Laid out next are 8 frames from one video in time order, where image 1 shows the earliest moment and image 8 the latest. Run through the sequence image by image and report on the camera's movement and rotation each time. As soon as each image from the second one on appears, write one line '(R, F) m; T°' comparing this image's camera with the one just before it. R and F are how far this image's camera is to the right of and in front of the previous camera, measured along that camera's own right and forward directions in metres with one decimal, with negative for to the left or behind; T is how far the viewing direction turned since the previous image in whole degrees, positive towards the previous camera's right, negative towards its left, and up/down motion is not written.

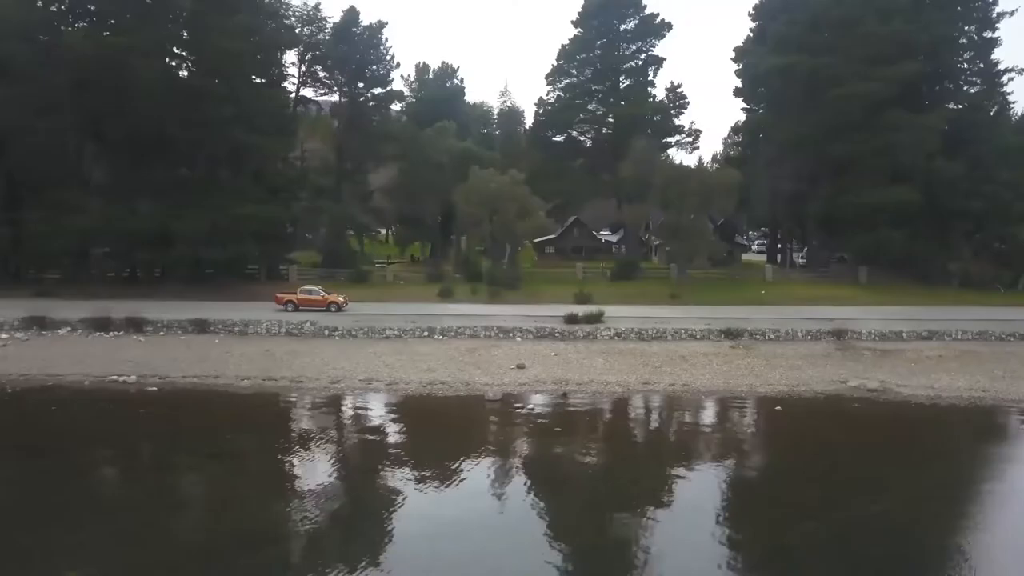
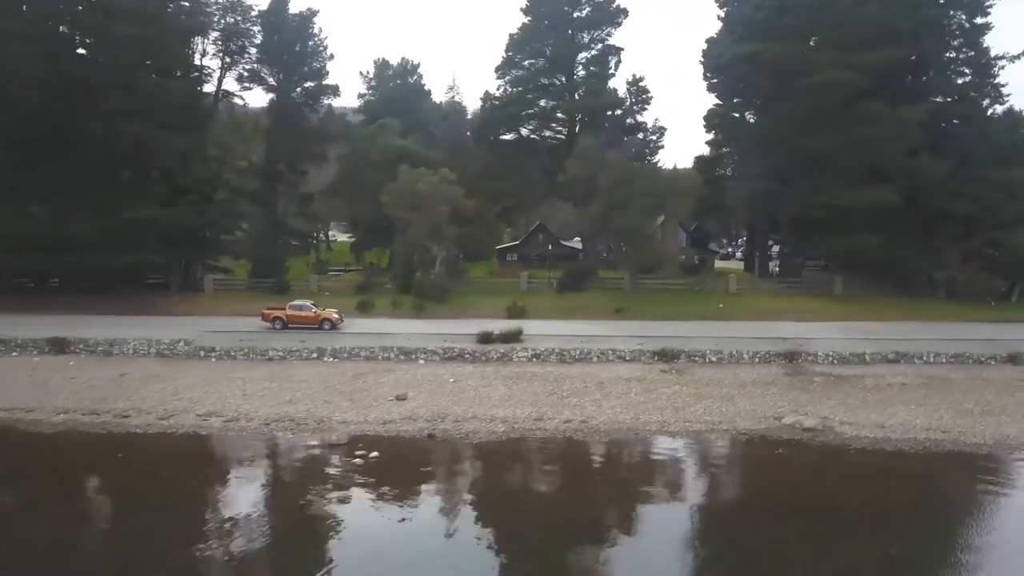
(+4.3, +4.3) m; -1°
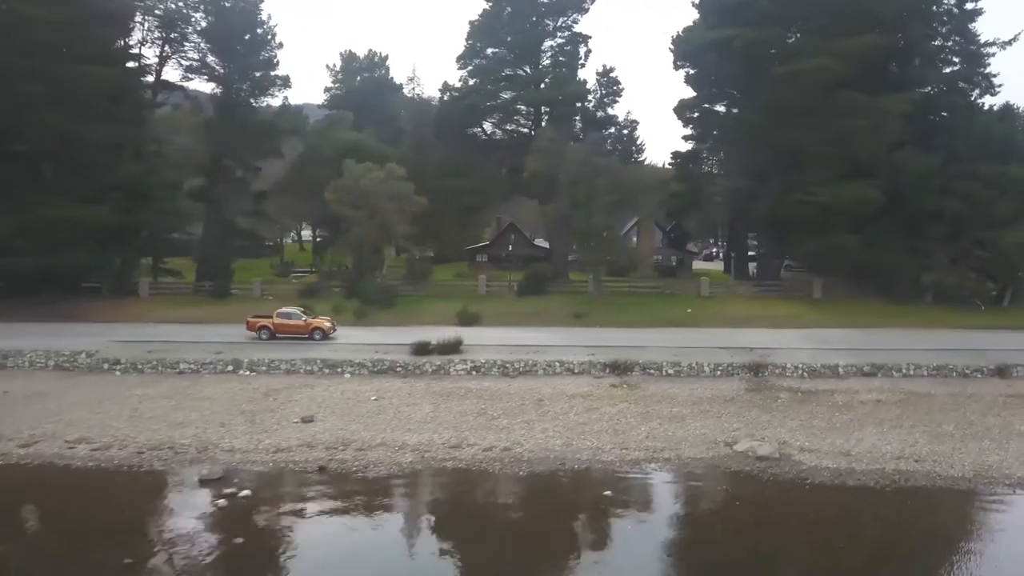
(+2.2, +2.8) m; 0°
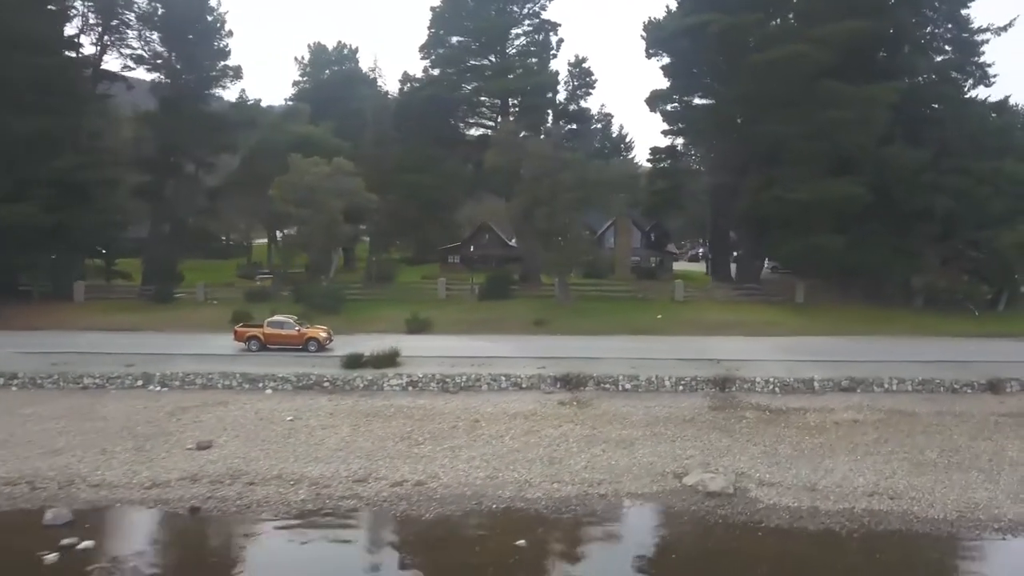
(+1.9, +2.6) m; 0°
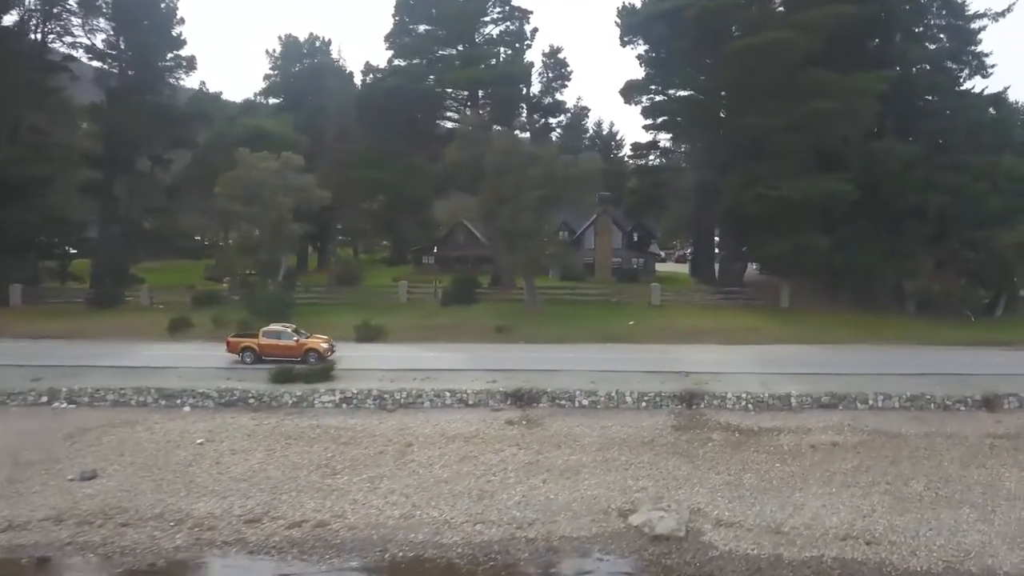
(+1.6, +2.4) m; 0°
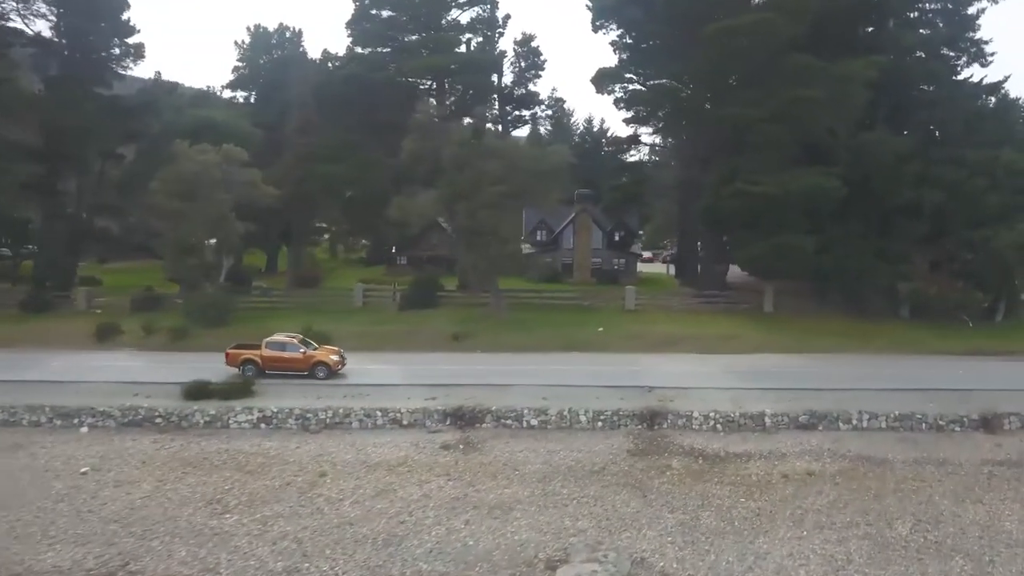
(+1.5, +2.4) m; 0°
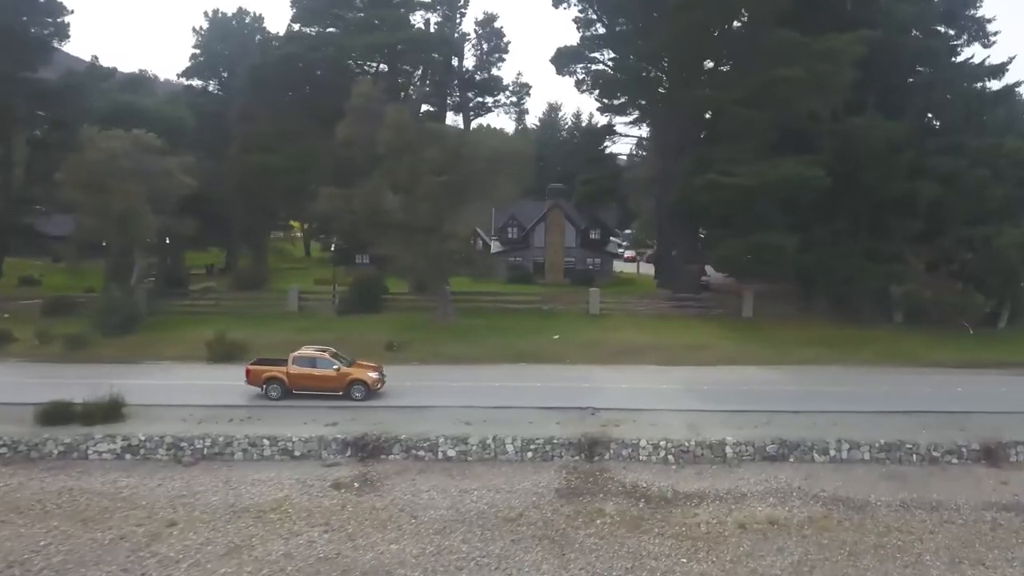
(+1.9, +3.2) m; 0°
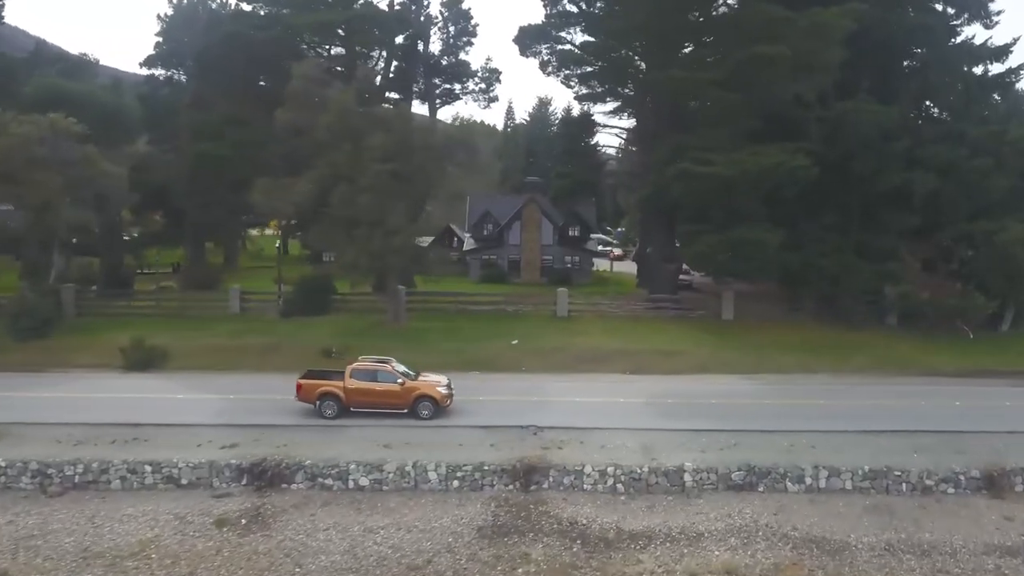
(+1.4, +2.4) m; 0°
